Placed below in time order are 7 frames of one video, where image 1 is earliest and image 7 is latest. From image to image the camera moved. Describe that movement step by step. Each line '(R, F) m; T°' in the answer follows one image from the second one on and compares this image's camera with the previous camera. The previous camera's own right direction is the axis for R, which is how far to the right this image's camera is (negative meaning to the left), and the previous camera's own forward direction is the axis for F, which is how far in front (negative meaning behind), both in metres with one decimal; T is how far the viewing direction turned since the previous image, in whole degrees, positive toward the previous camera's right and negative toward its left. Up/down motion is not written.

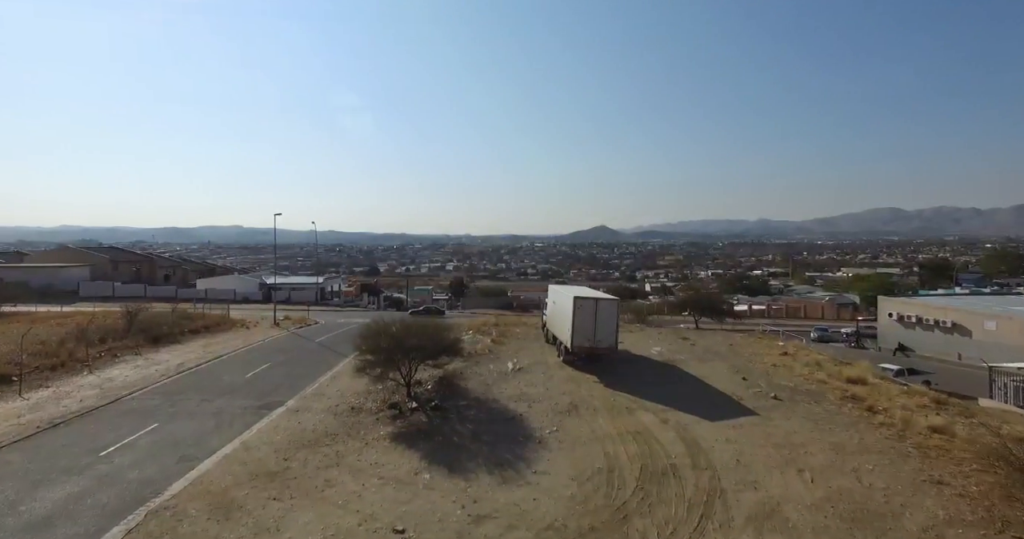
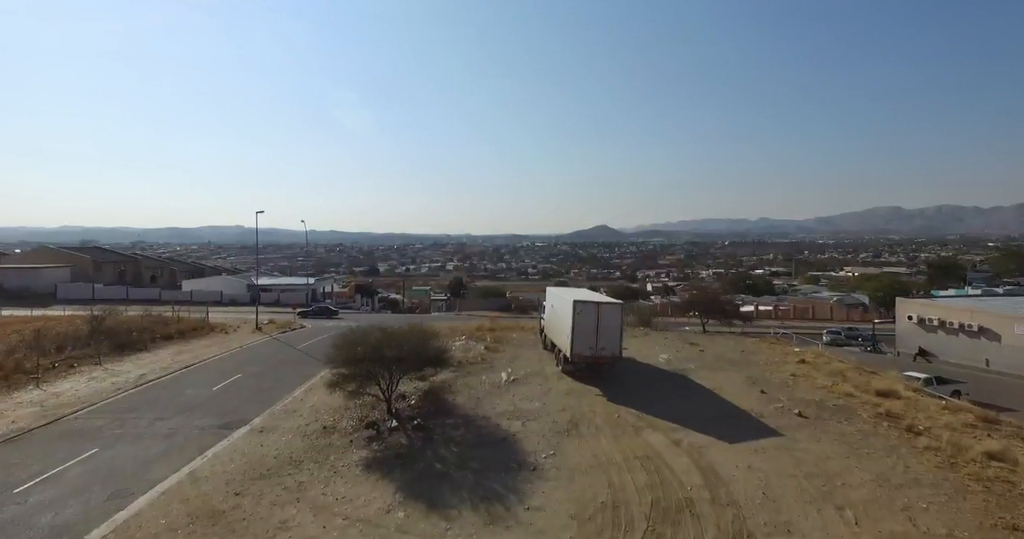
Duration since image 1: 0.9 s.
(+0.3, +1.9) m; 0°
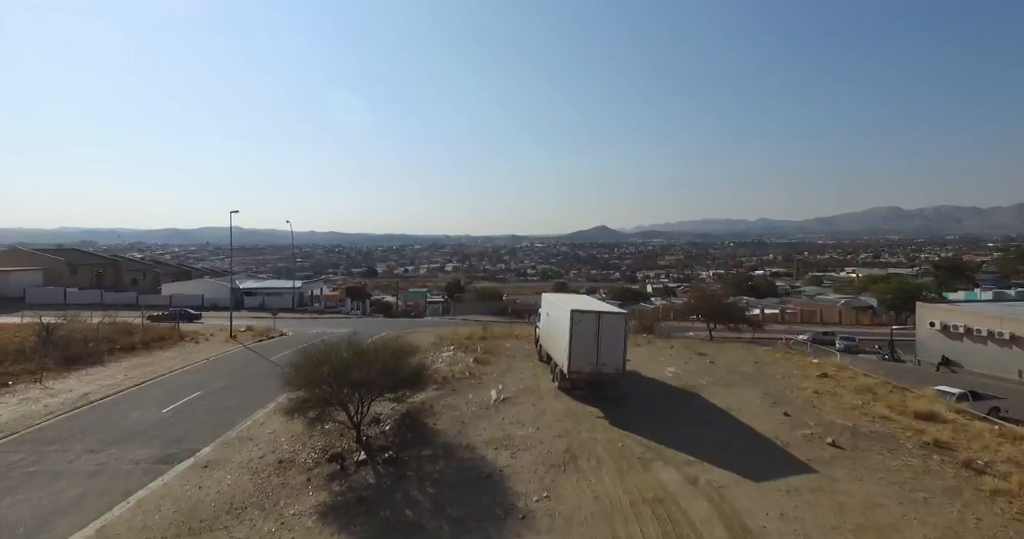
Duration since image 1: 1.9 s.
(+0.3, +2.1) m; 0°
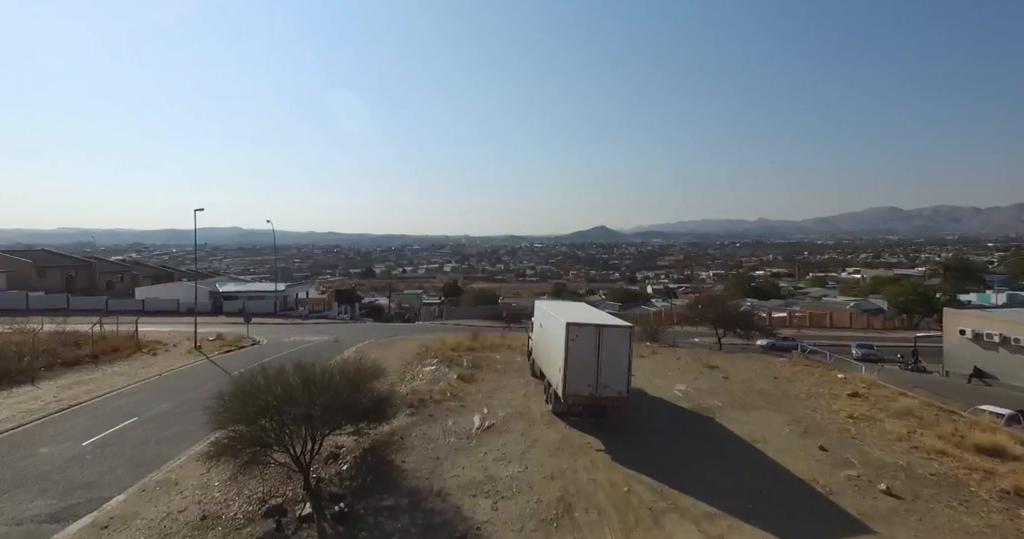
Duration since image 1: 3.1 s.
(+0.4, +2.5) m; 0°
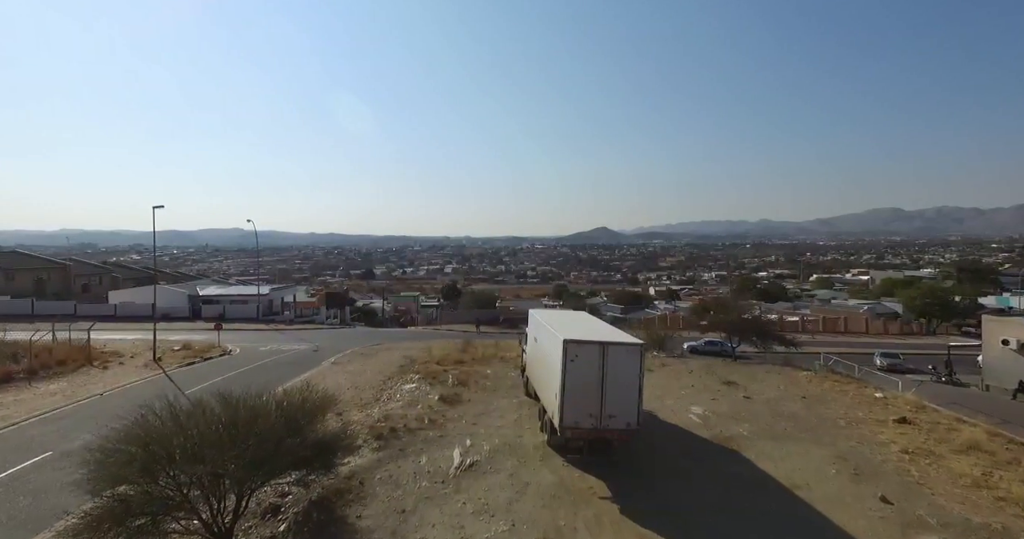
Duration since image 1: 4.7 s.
(+0.3, +2.6) m; 0°
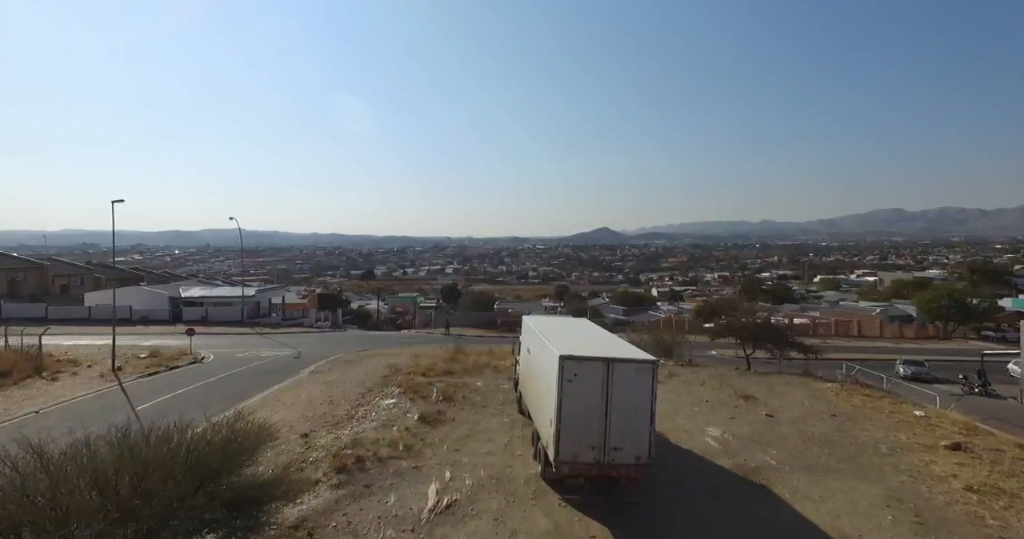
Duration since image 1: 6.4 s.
(+0.3, +2.1) m; 0°
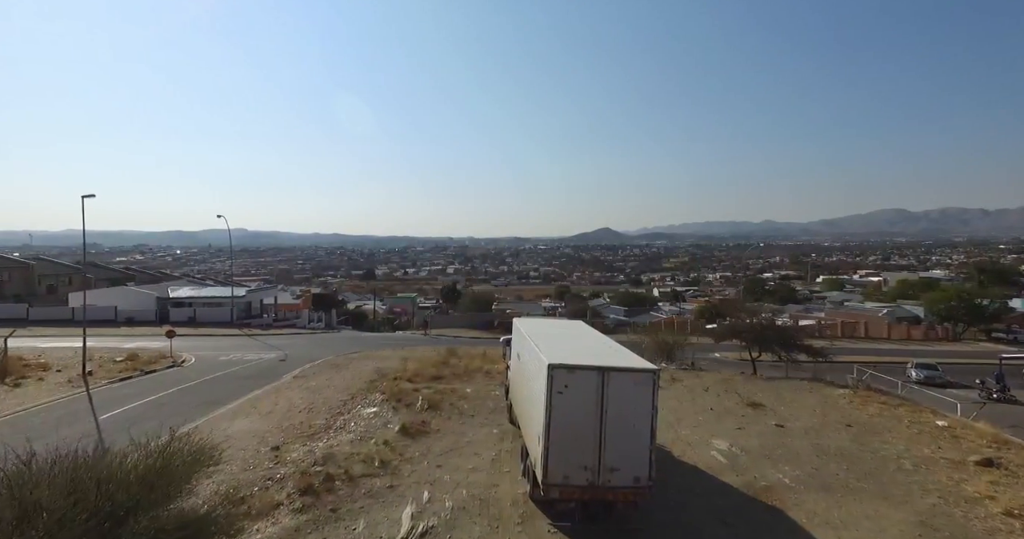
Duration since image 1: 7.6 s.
(+0.3, +1.2) m; 0°
